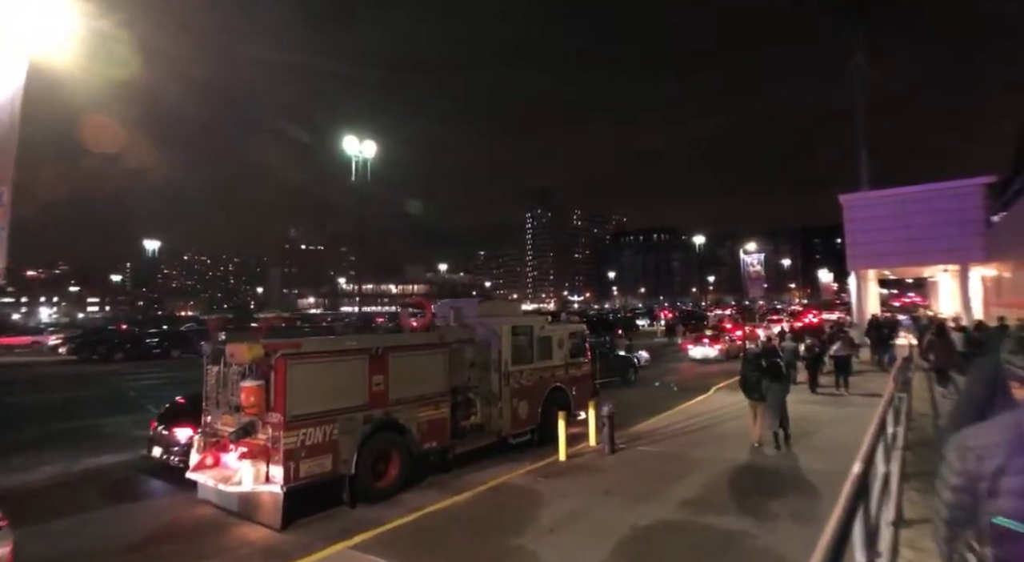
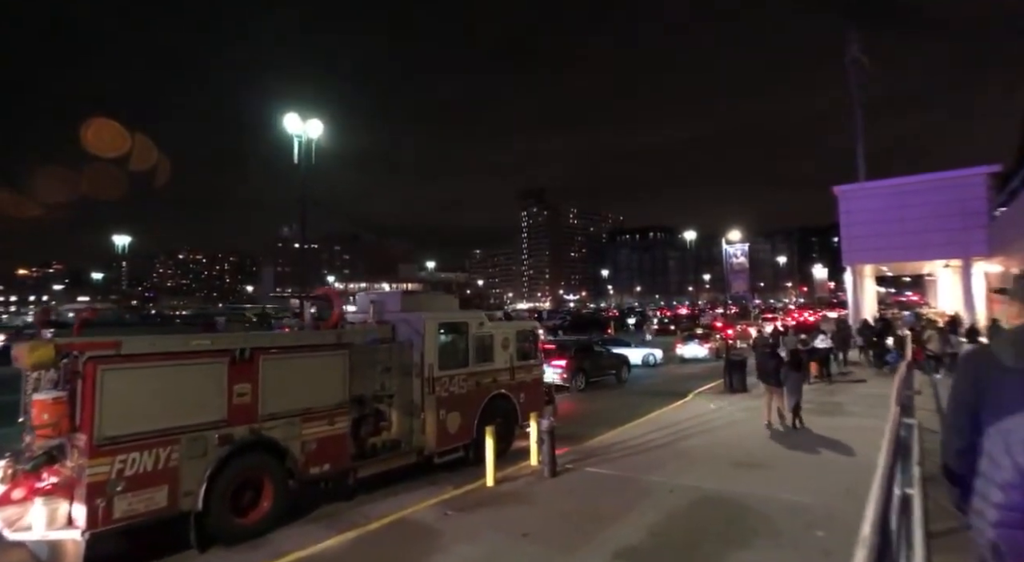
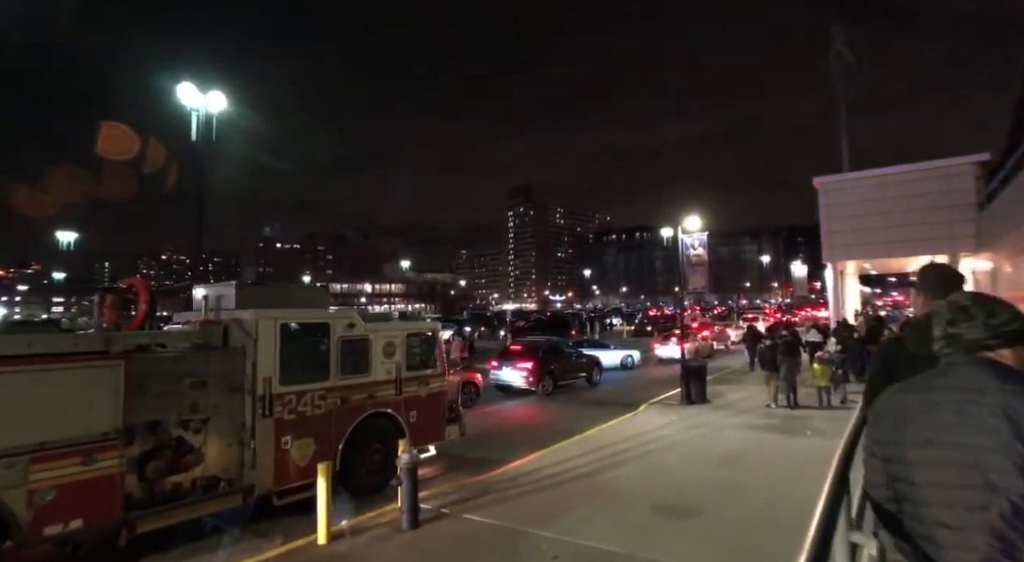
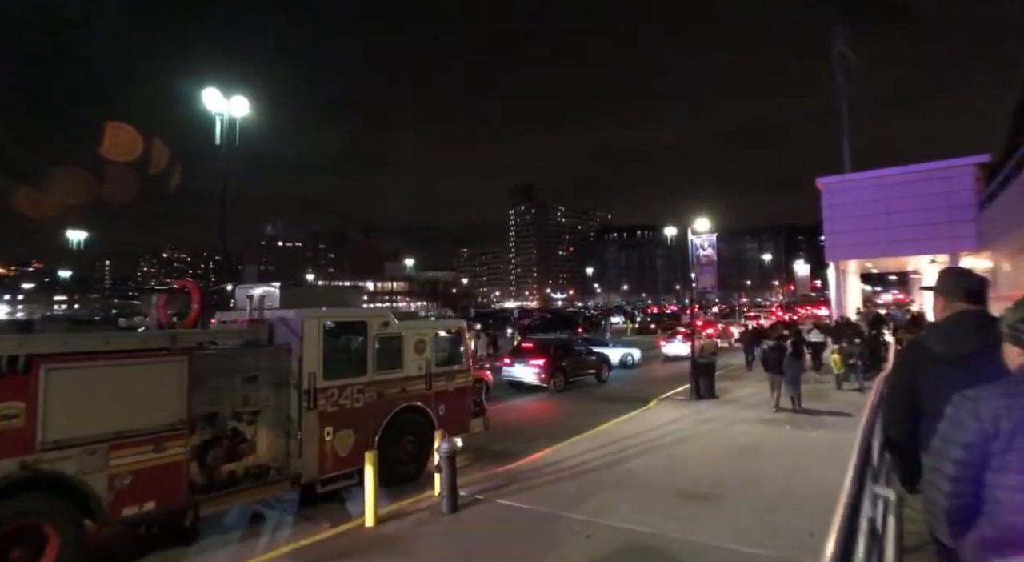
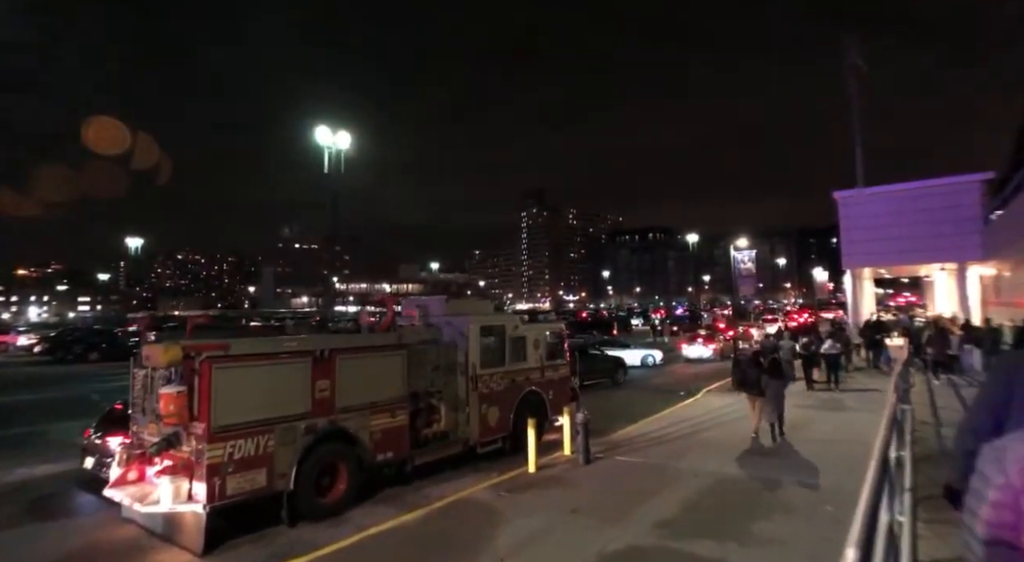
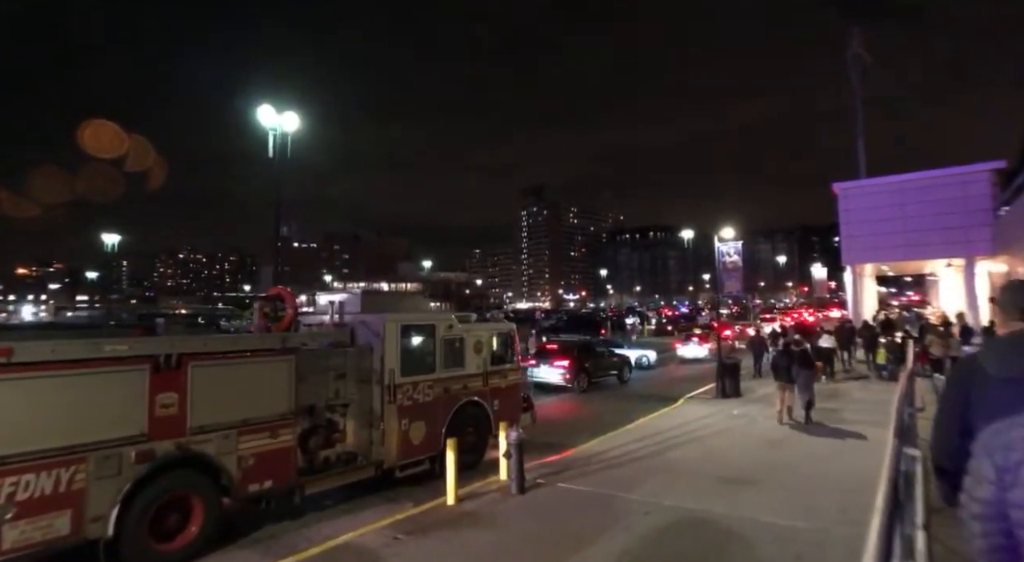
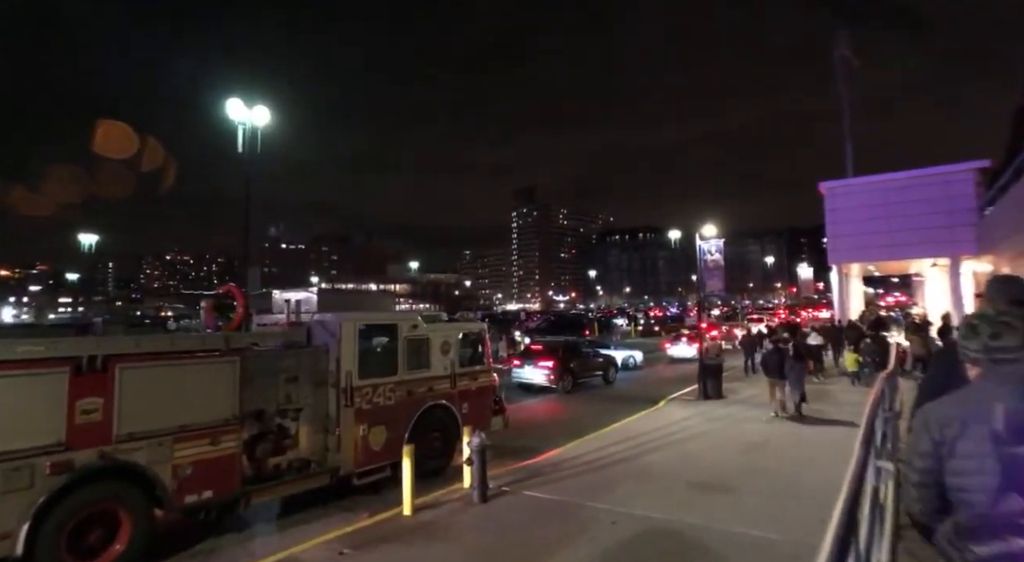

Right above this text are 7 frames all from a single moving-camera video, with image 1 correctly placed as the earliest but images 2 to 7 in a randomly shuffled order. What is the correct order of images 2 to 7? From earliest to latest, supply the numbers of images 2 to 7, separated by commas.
5, 2, 6, 7, 4, 3
